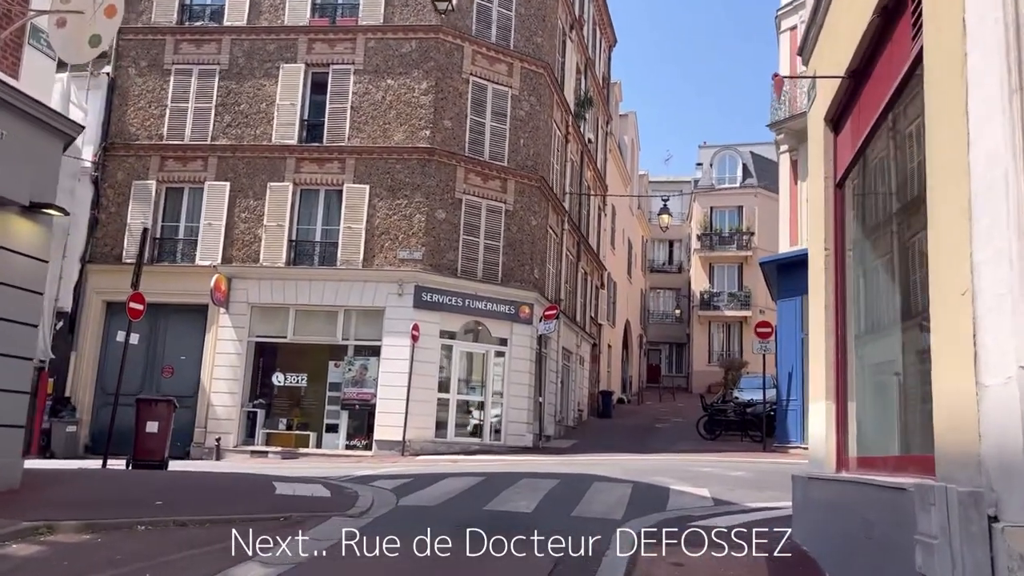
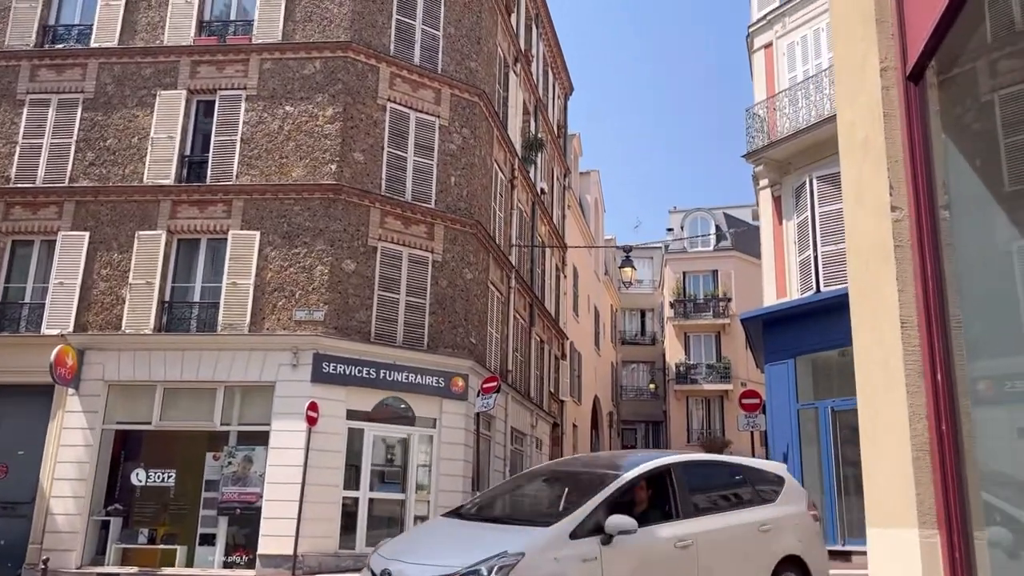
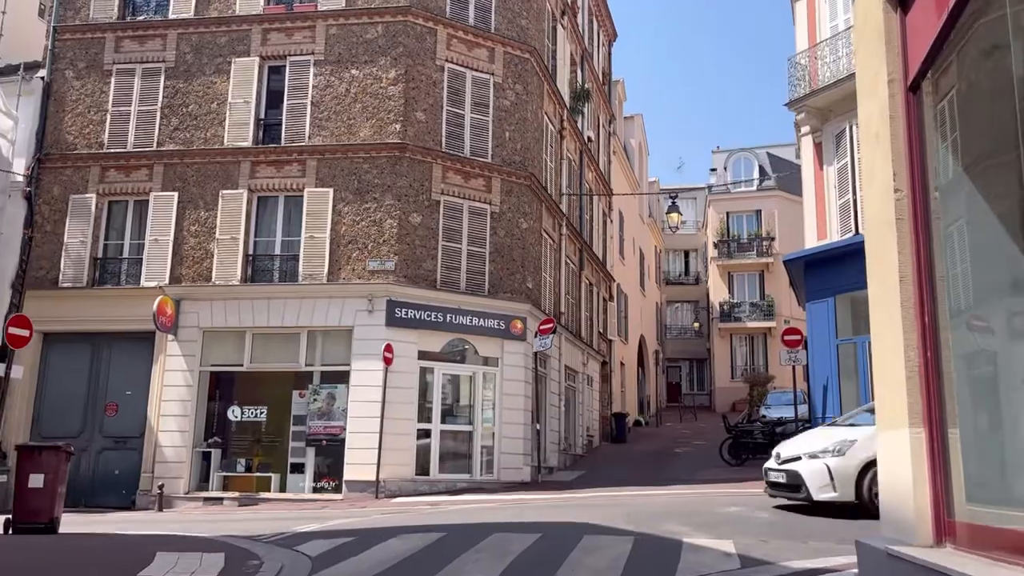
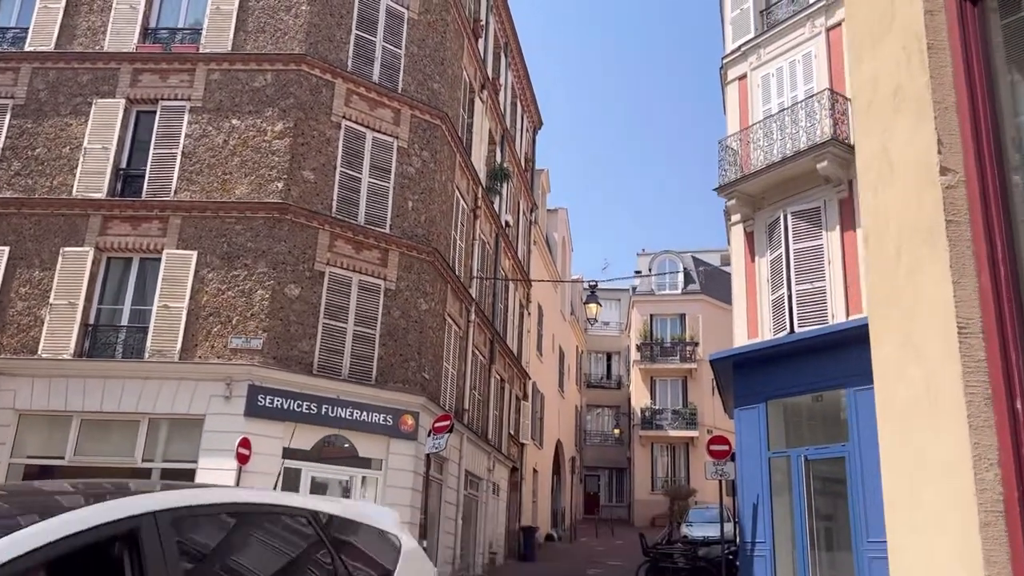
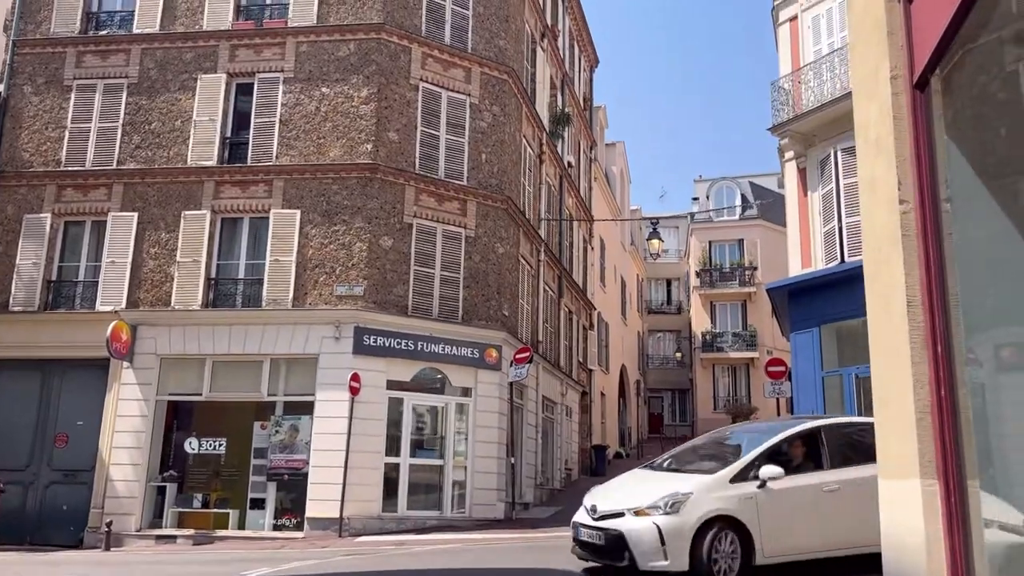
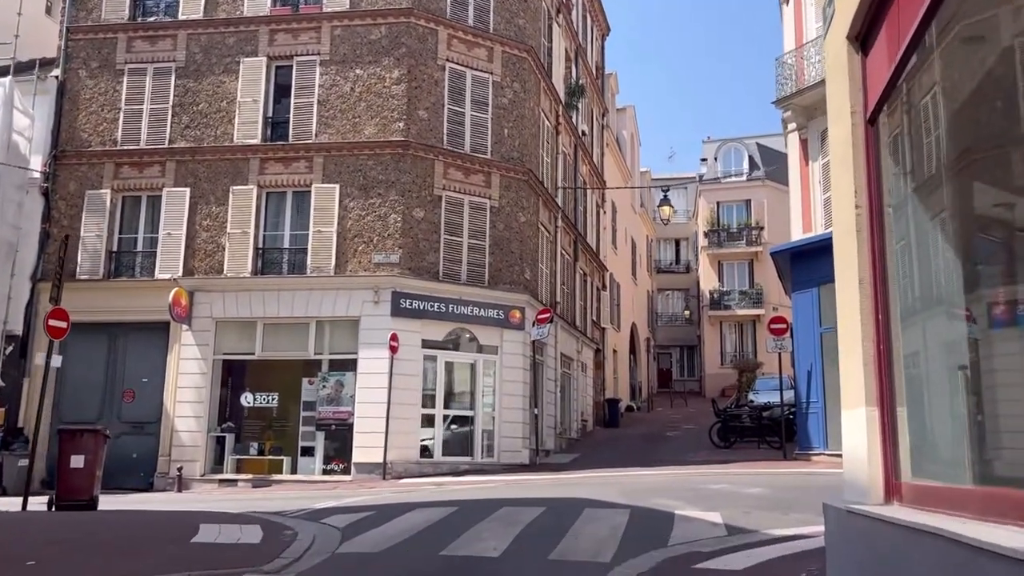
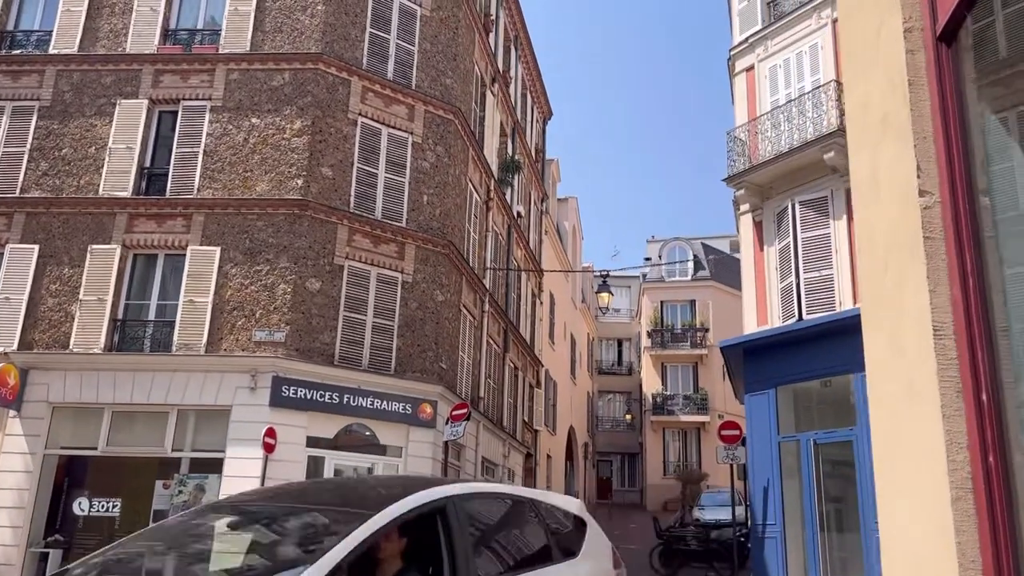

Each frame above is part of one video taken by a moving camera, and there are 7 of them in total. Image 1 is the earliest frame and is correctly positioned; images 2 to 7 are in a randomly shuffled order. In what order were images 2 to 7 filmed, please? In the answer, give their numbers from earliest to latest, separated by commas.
6, 3, 5, 2, 7, 4
